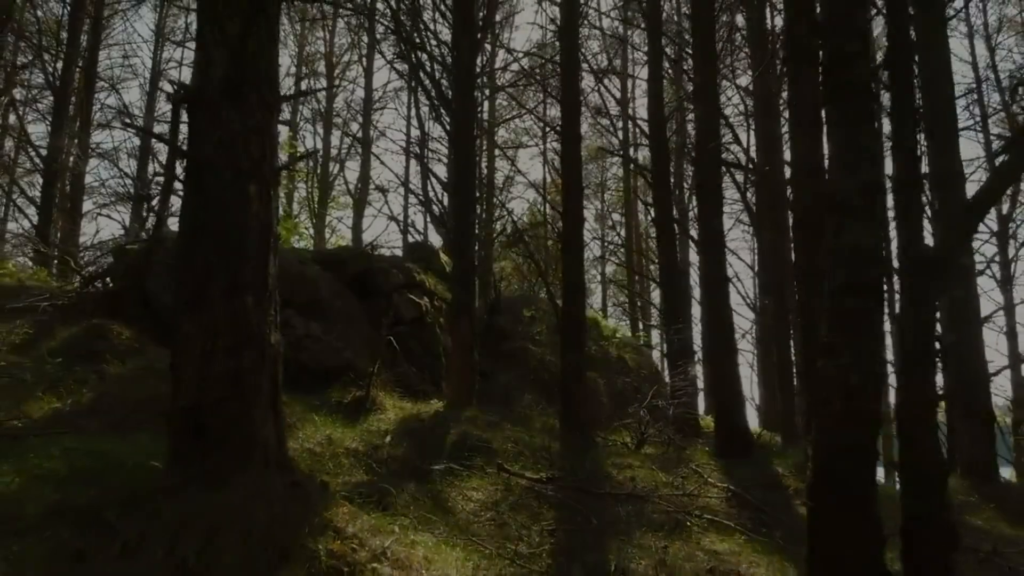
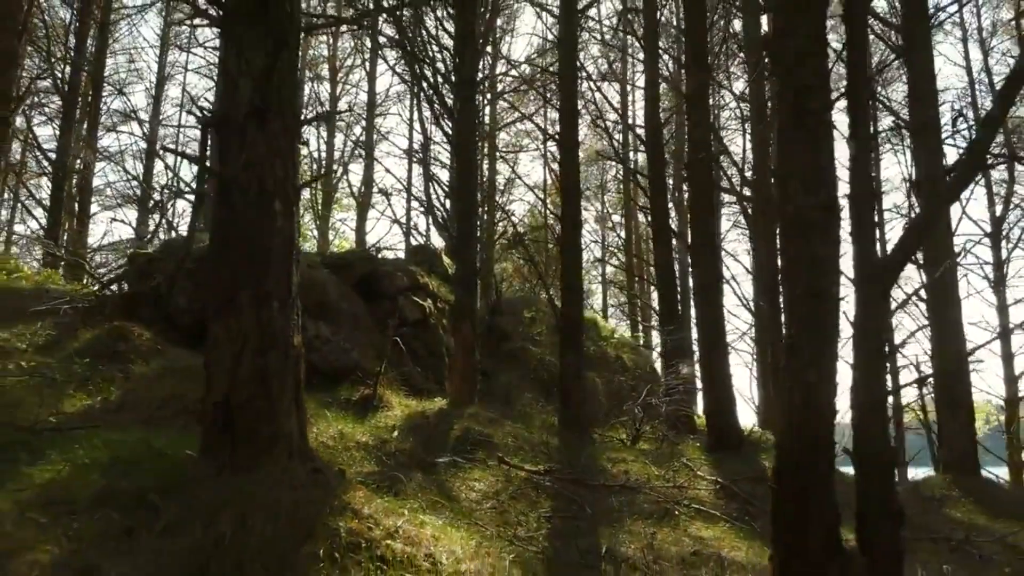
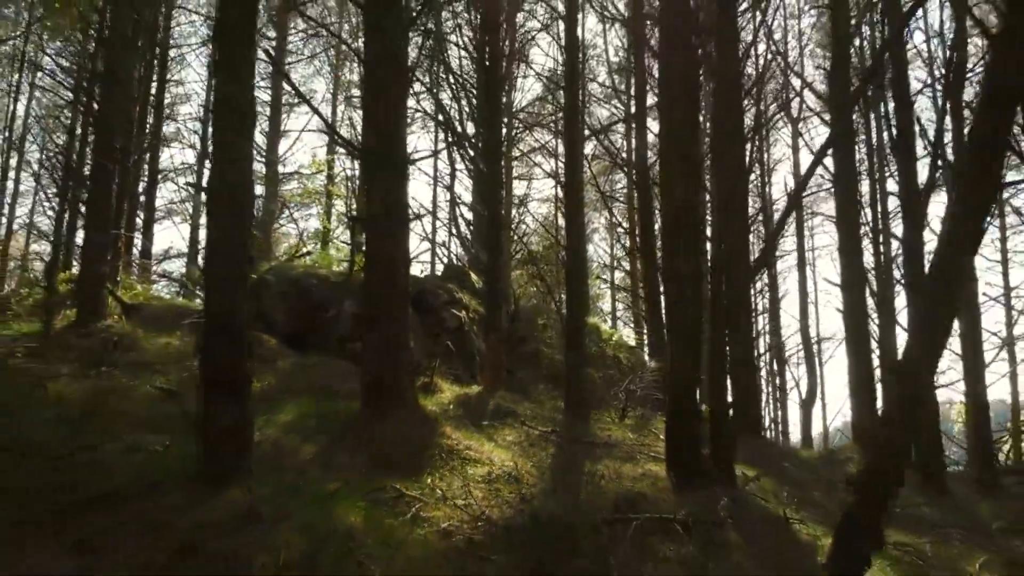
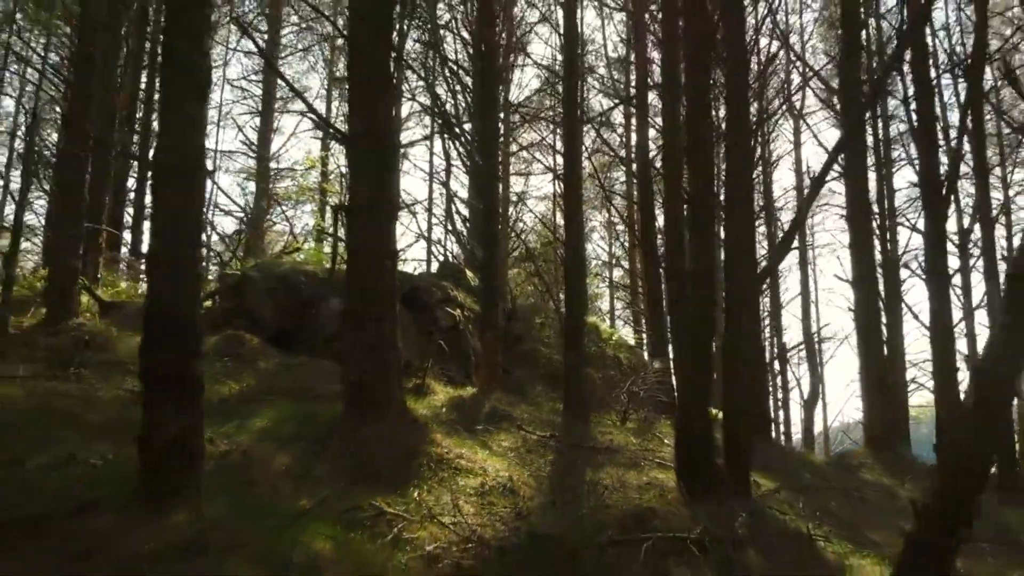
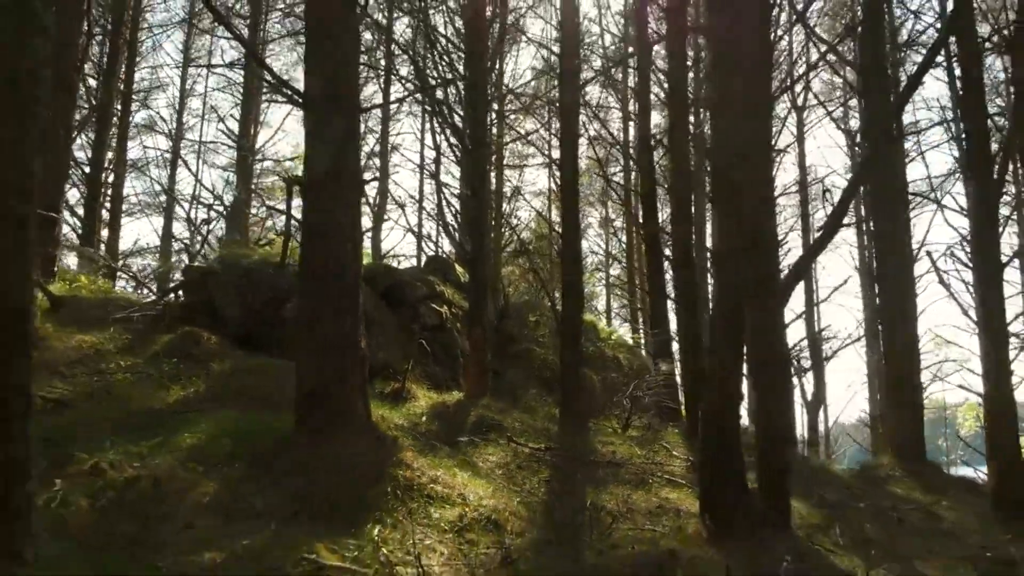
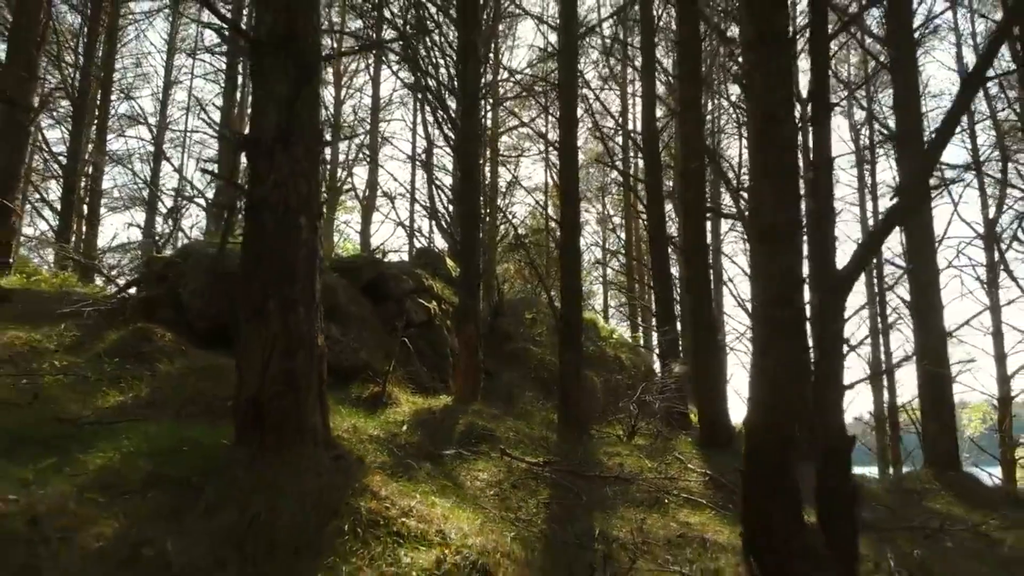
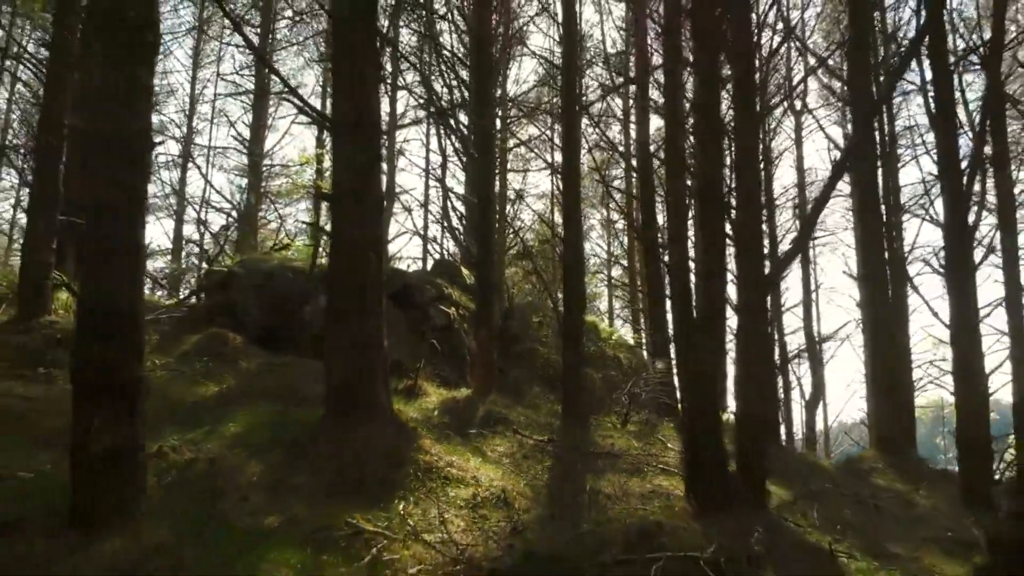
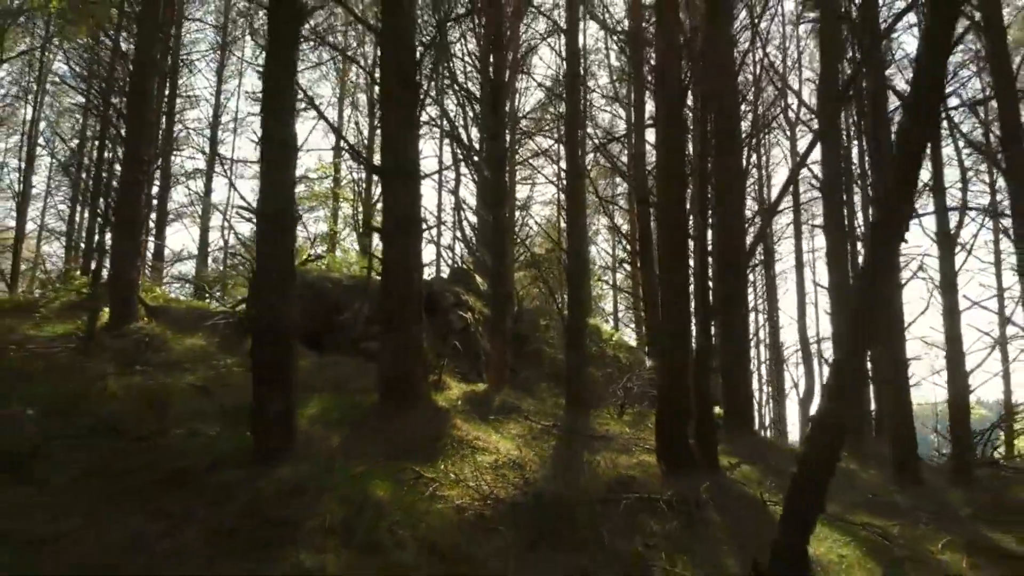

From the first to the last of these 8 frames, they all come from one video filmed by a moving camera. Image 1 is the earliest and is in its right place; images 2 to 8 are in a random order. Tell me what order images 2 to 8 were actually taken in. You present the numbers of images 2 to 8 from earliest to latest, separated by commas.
2, 6, 5, 7, 4, 3, 8
